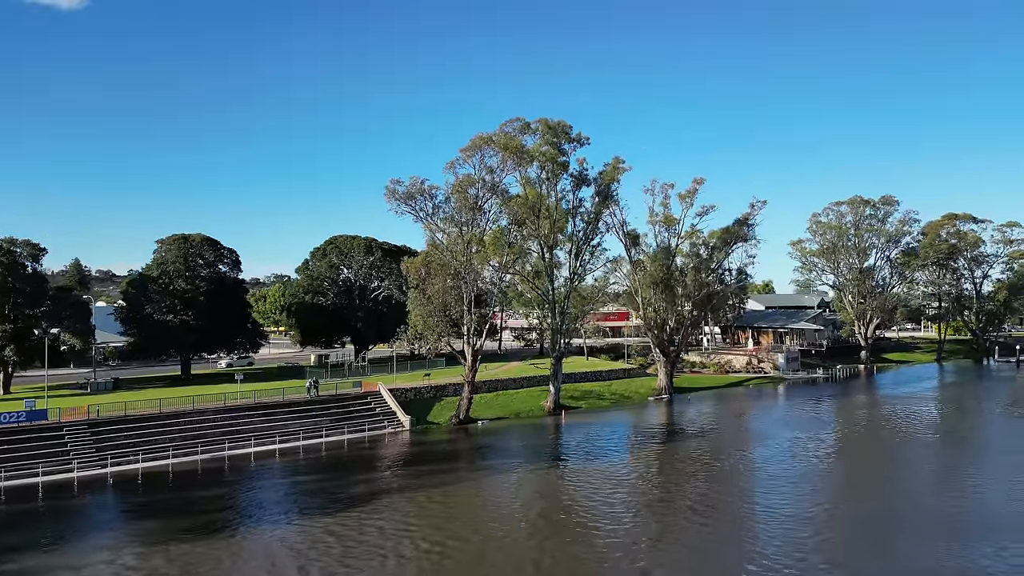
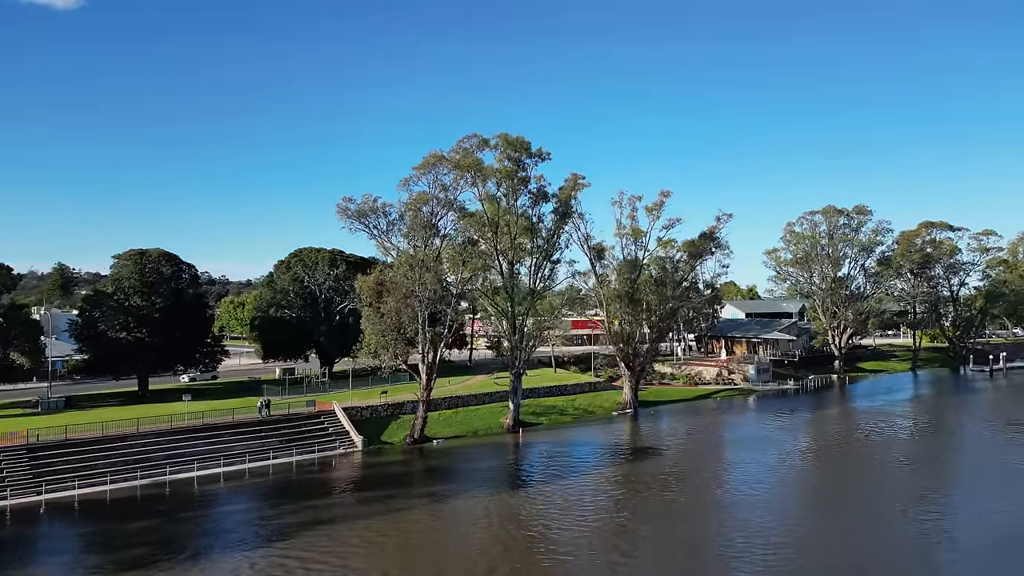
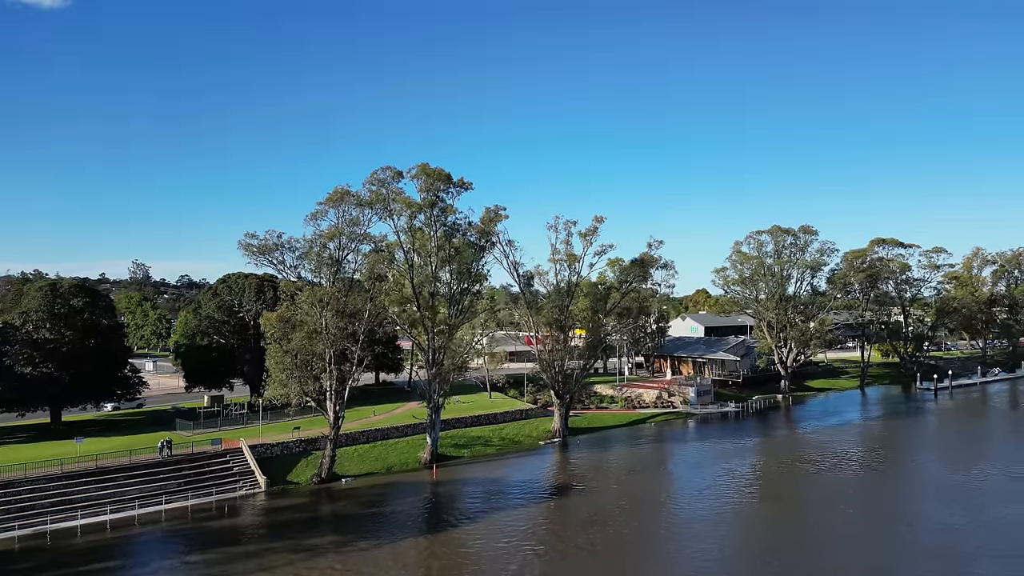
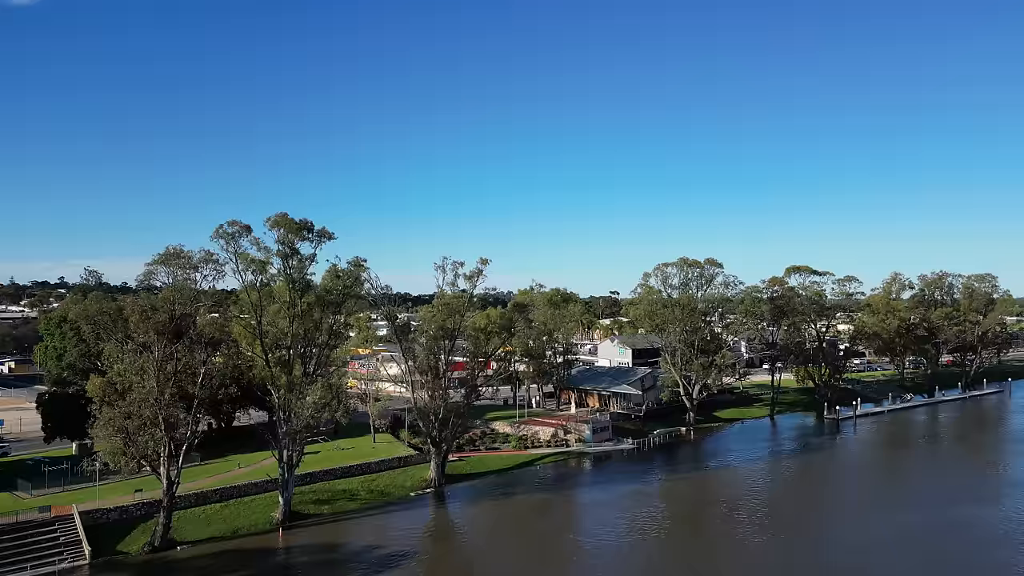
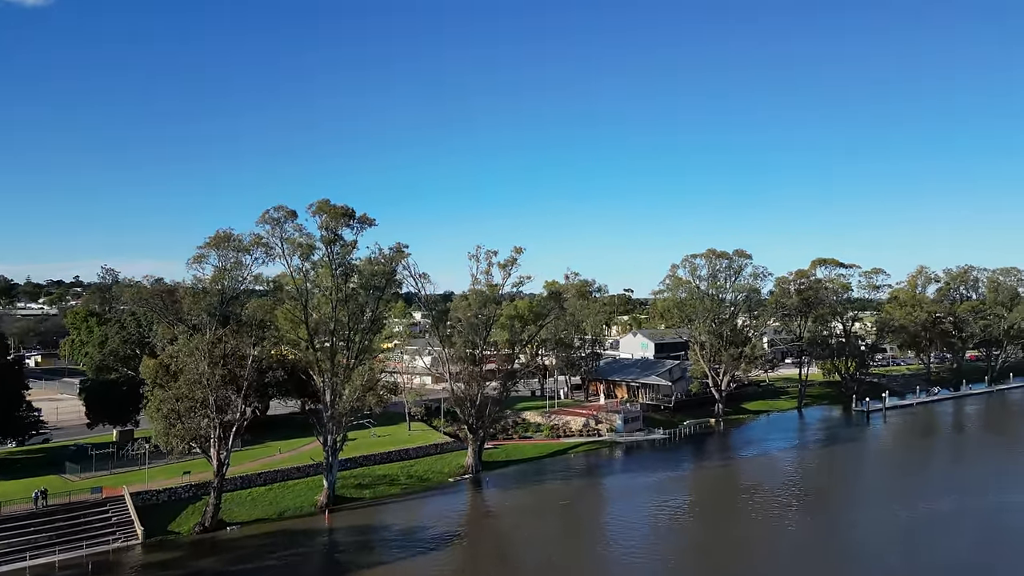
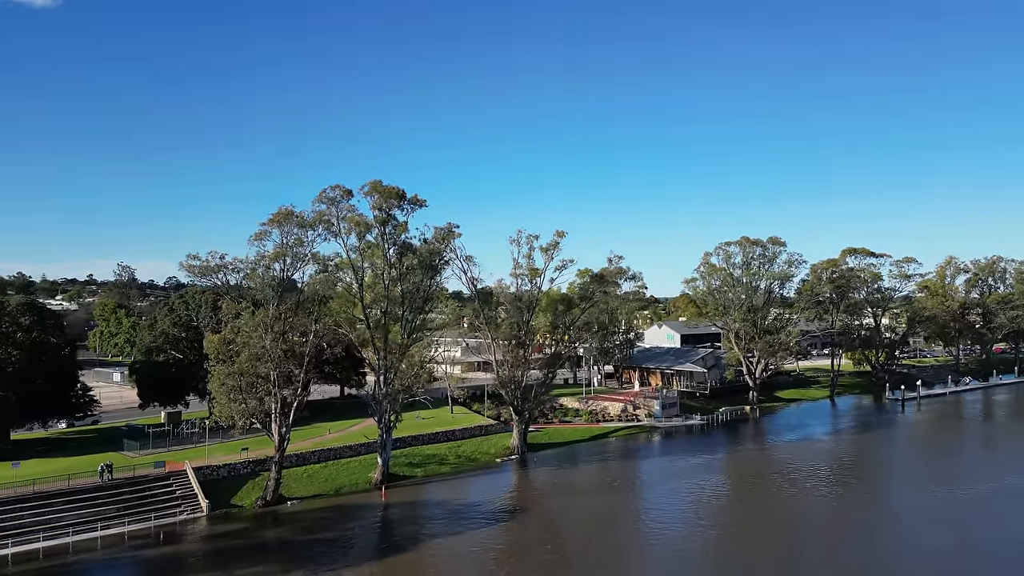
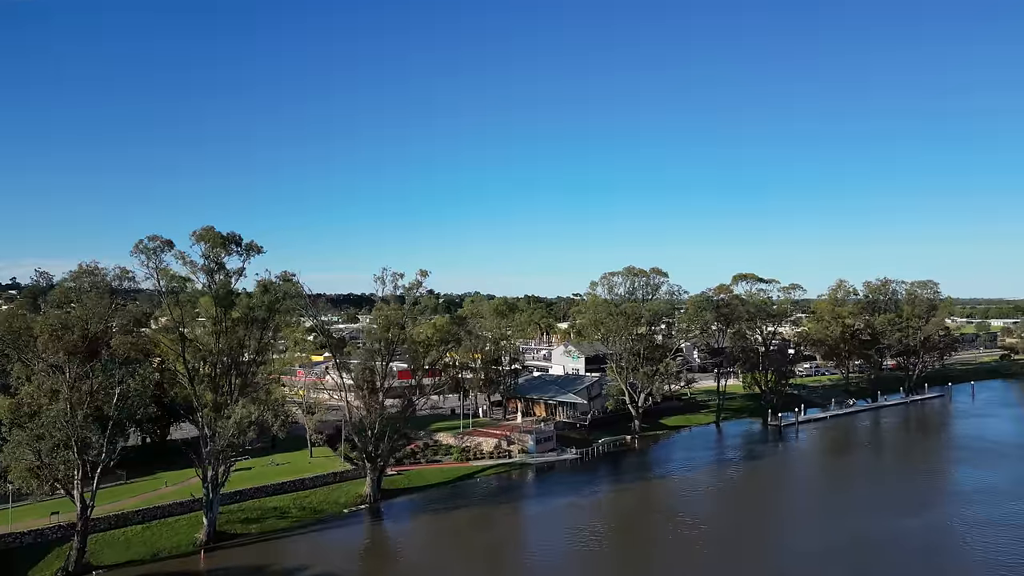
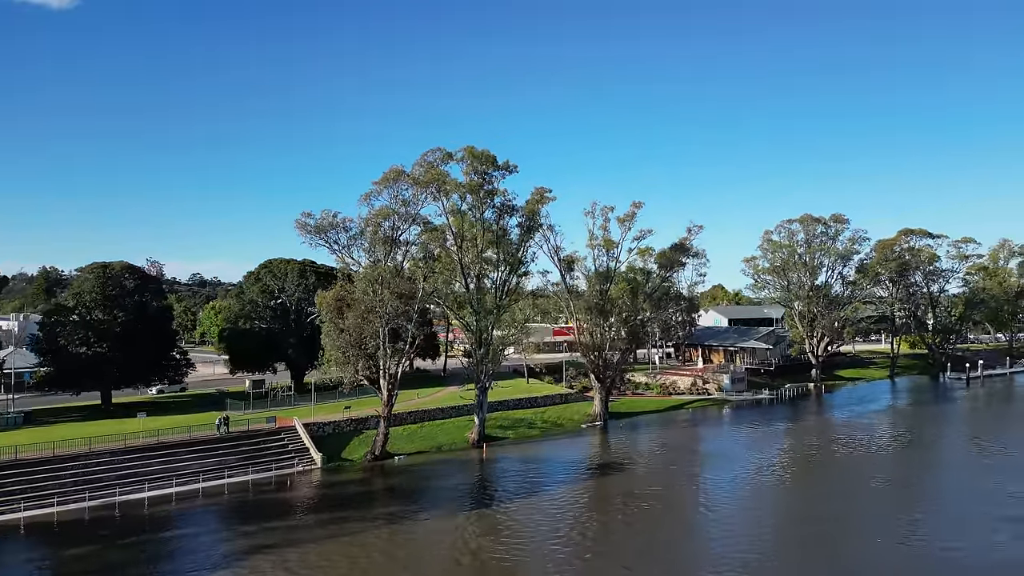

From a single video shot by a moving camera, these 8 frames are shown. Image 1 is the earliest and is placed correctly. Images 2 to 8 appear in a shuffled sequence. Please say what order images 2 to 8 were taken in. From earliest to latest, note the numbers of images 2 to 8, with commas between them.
2, 8, 3, 6, 5, 4, 7
